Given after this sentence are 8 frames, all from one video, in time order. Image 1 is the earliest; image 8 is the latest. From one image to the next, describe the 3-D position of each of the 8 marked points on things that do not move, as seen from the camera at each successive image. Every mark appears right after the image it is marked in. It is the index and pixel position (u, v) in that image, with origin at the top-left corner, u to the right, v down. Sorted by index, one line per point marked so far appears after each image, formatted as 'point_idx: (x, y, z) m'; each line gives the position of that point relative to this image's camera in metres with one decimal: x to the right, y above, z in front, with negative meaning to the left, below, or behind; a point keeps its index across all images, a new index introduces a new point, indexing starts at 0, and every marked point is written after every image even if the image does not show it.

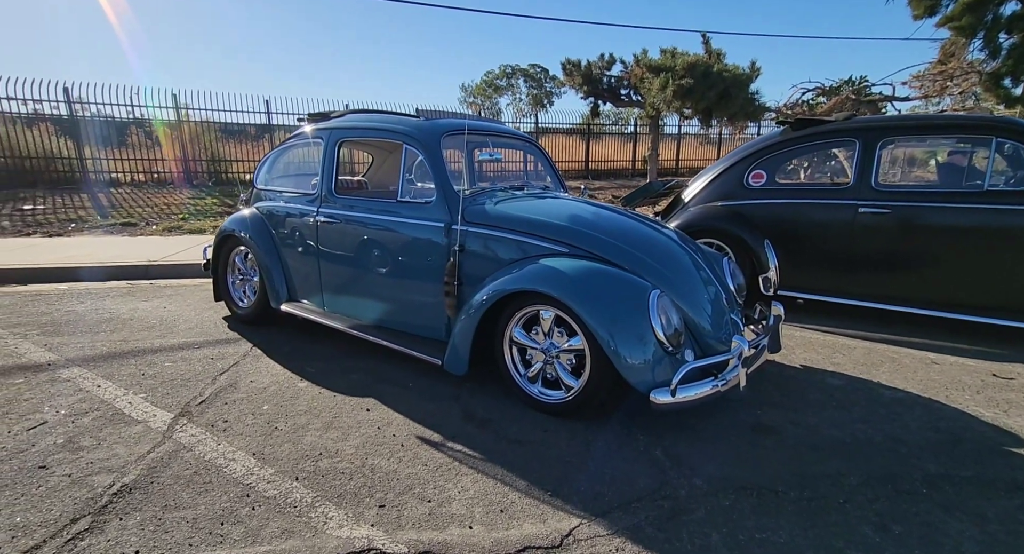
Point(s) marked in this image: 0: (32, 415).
0: (-2.8, -0.8, +2.6) m
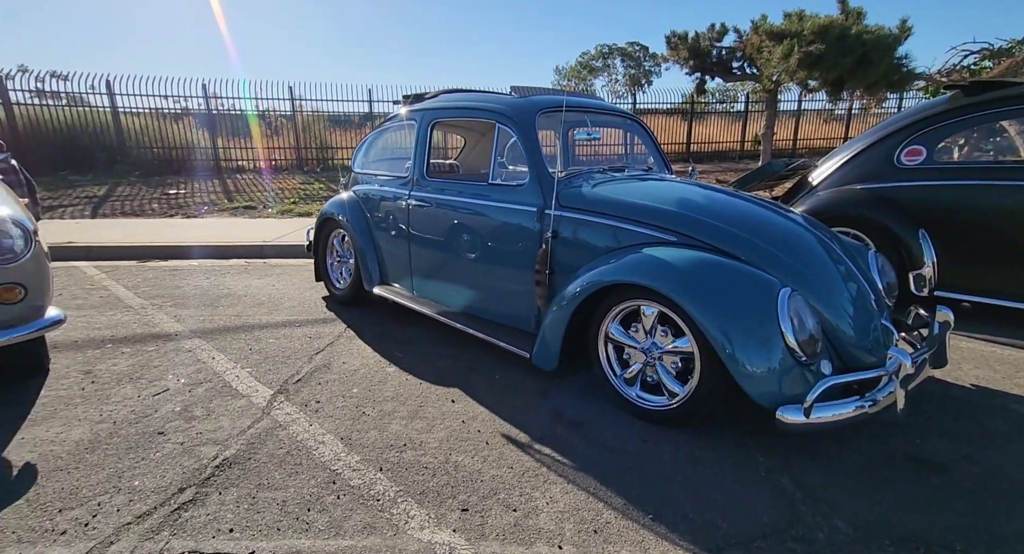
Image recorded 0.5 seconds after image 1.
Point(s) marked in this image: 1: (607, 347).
0: (-2.3, -0.7, +2.9) m
1: (+0.5, -0.4, +2.5) m
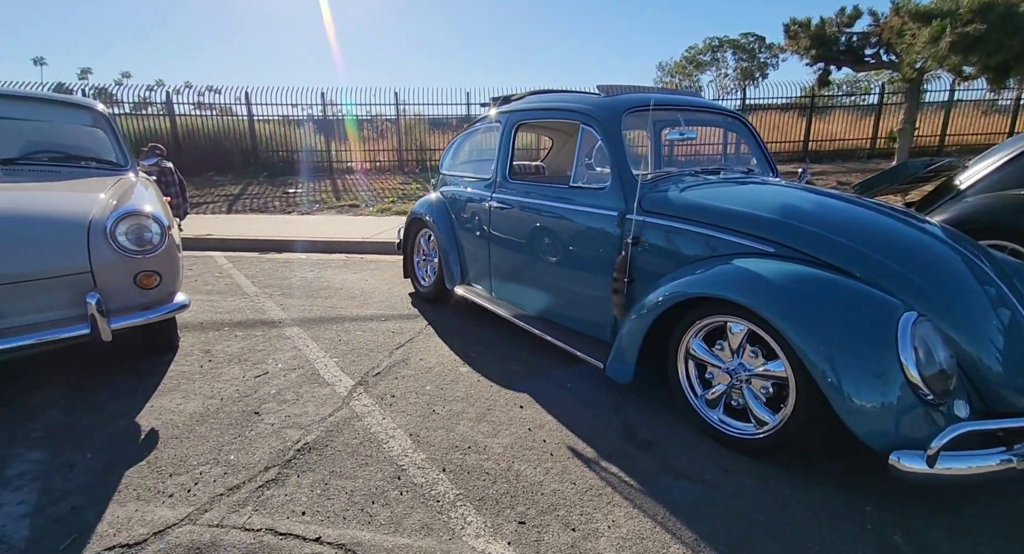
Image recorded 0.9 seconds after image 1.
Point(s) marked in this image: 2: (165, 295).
0: (-1.8, -0.6, +3.2) m
1: (+0.9, -0.4, +2.3) m
2: (-2.2, -0.1, +2.9) m
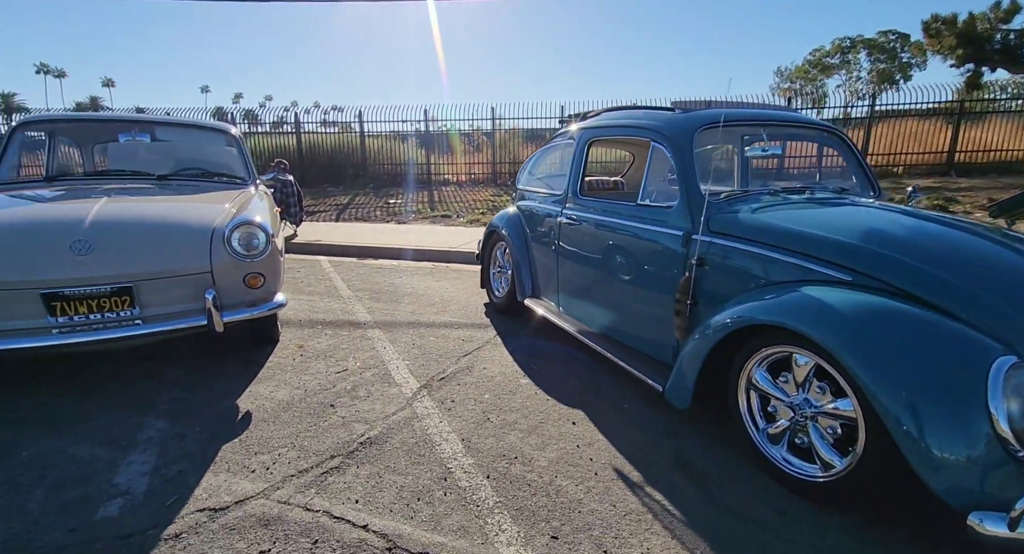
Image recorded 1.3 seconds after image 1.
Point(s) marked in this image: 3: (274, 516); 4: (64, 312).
0: (-1.3, -0.6, +3.6) m
1: (+1.1, -0.6, +2.1) m
2: (-1.8, -0.1, +3.4) m
3: (-1.0, -1.0, +1.8) m
4: (-2.7, -0.2, +2.6) m
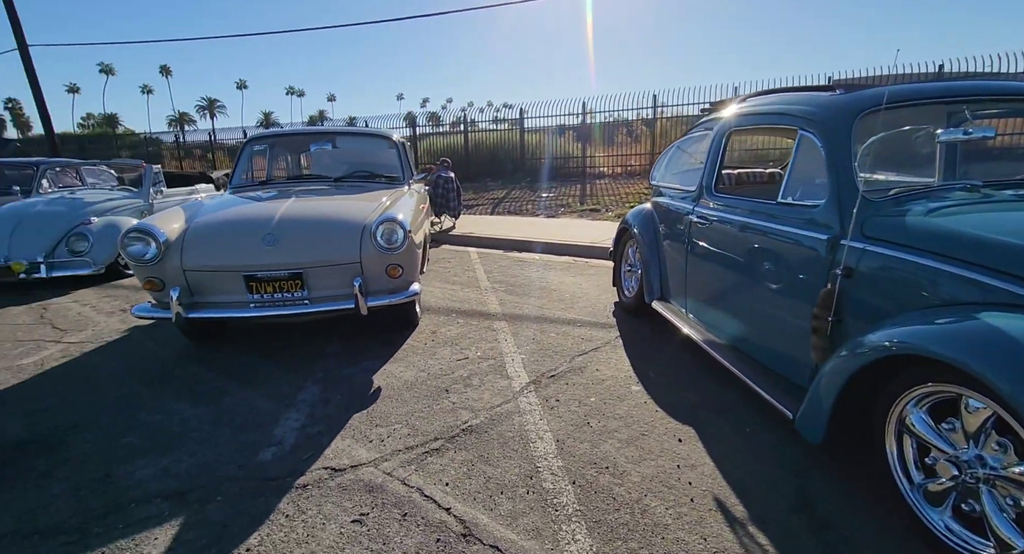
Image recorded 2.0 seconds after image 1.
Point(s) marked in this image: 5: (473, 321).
0: (-0.4, -0.6, +3.8) m
1: (+1.5, -0.6, +1.7) m
2: (-0.9, -0.1, +3.8) m
3: (-0.6, -0.9, +2.1) m
4: (-1.9, -0.1, +3.4) m
5: (-0.4, -0.5, +4.7) m
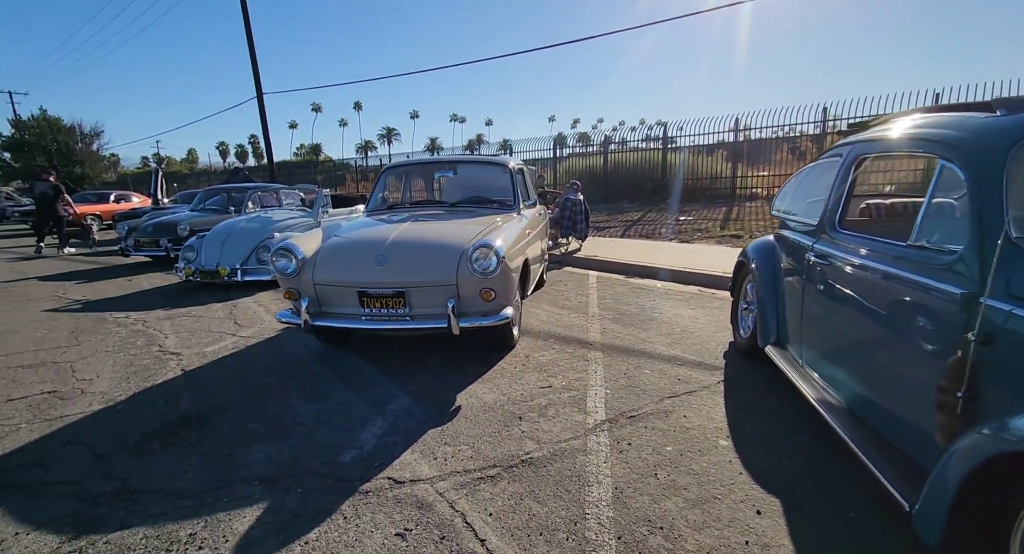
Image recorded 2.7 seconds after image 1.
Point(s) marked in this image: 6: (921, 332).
0: (+0.3, -0.8, +3.8) m
1: (+1.5, -0.8, +1.2) m
2: (-0.1, -0.3, +3.9) m
3: (-0.4, -1.1, +2.2) m
4: (-1.3, -0.2, +3.8) m
5: (+0.6, -0.7, +4.7) m
6: (+1.7, -0.2, +1.9) m
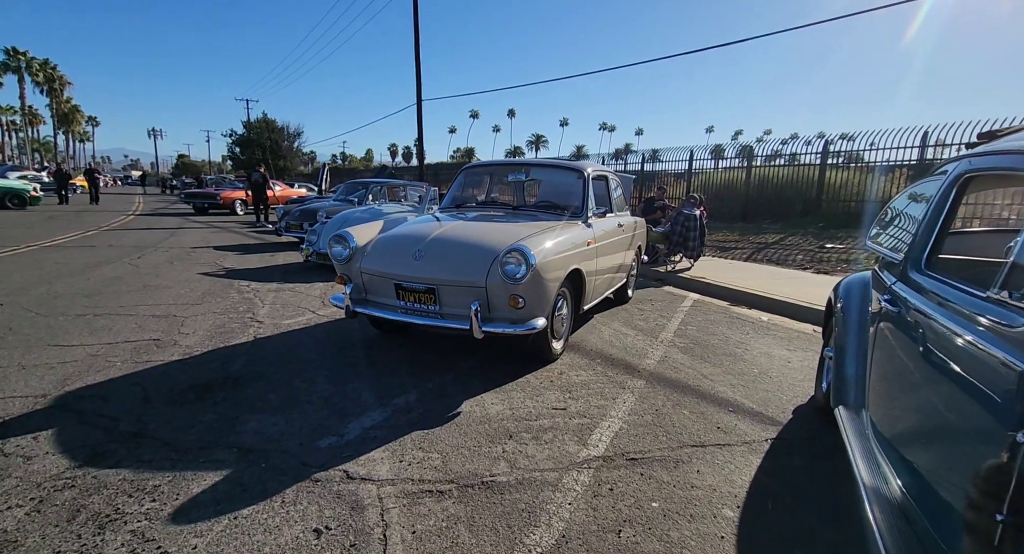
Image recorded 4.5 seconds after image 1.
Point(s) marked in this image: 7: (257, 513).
0: (+0.5, -0.9, +3.5) m
1: (+0.9, -1.0, +0.7) m
2: (+0.1, -0.3, +3.7) m
3: (-0.7, -1.1, +2.1) m
4: (-1.0, -0.2, +3.9) m
5: (+1.0, -0.9, +4.2) m
6: (+1.4, -0.4, +1.2) m
7: (-1.1, -1.1, +2.0) m
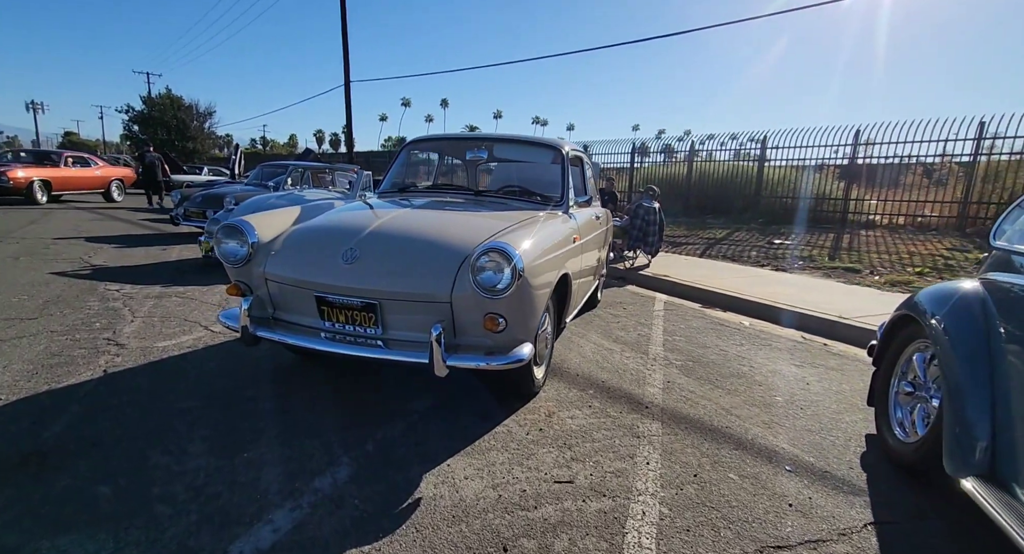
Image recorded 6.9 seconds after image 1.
0: (+0.4, -1.0, +2.5) m
1: (+1.2, -1.1, -0.2) m
2: (0.0, -0.4, +2.7) m
3: (-0.6, -1.1, +1.0) m
4: (-1.1, -0.2, +2.8) m
5: (+0.7, -0.9, +3.3) m
6: (+1.6, -0.5, +0.4) m
7: (-1.0, -1.1, +0.8) m
